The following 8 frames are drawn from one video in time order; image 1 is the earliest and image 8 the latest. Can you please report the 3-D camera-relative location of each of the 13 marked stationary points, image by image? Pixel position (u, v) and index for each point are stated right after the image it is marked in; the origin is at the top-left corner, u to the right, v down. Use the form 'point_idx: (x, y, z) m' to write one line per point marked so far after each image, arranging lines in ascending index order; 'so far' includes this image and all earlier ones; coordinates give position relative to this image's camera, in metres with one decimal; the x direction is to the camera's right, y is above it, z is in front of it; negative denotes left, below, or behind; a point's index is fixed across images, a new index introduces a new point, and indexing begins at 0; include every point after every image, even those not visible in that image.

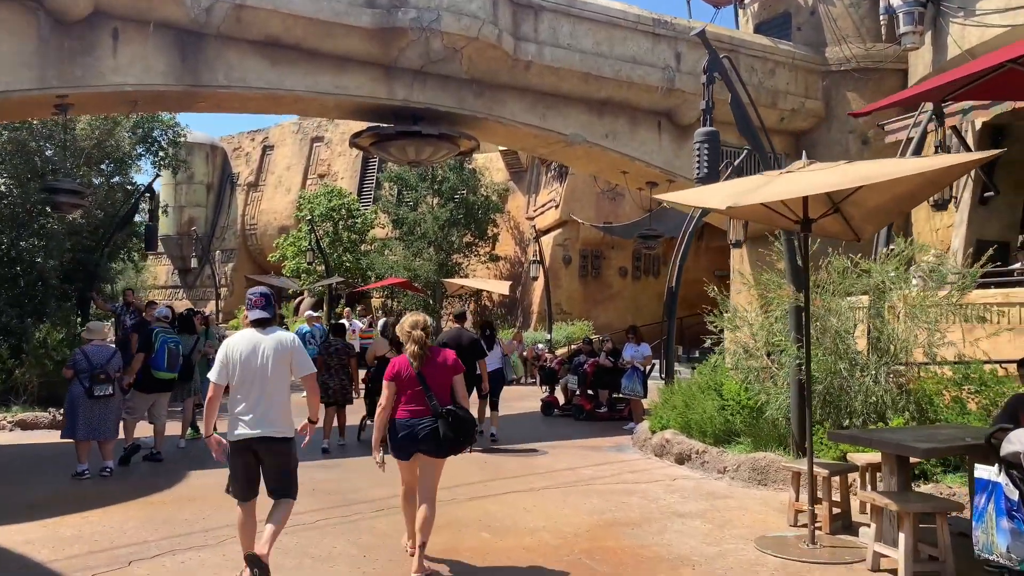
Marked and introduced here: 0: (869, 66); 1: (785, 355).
0: (+6.1, +3.8, +13.8) m
1: (+2.4, -0.6, +7.1) m
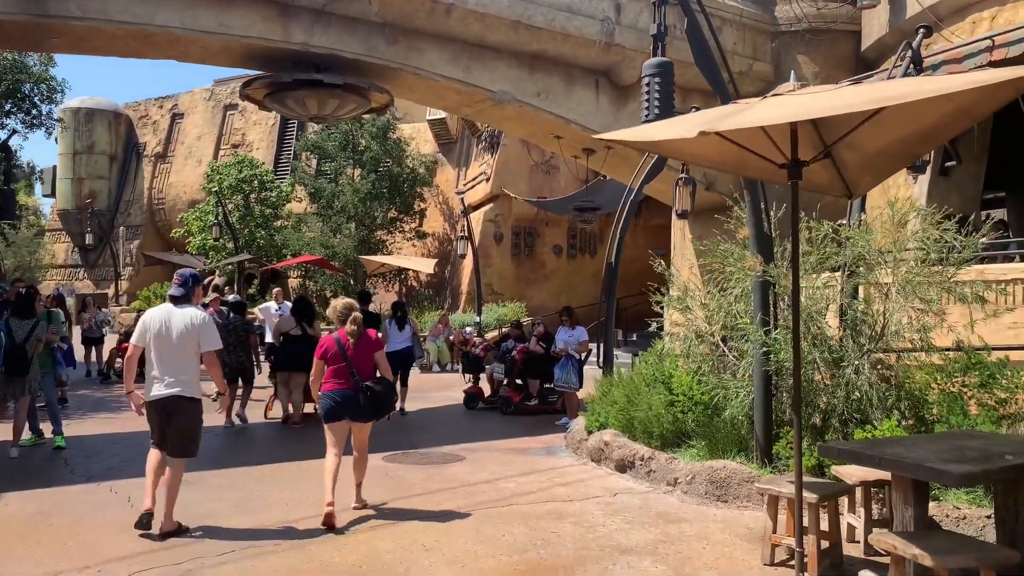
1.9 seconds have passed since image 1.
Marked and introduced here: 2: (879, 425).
0: (+4.9, +4.2, +12.8) m
1: (+1.7, -0.4, +5.9) m
2: (+2.4, -0.9, +5.2) m
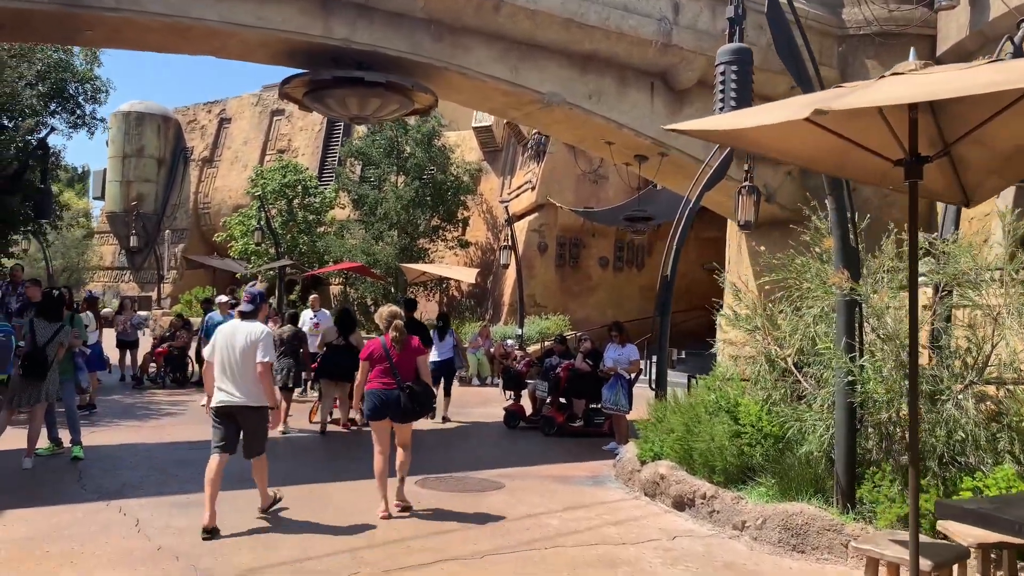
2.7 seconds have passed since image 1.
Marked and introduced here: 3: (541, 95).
0: (+5.7, +3.9, +12.0) m
1: (+2.0, -0.5, +5.2) m
2: (+2.6, -1.0, +4.5) m
3: (+0.4, +2.4, +10.2) m
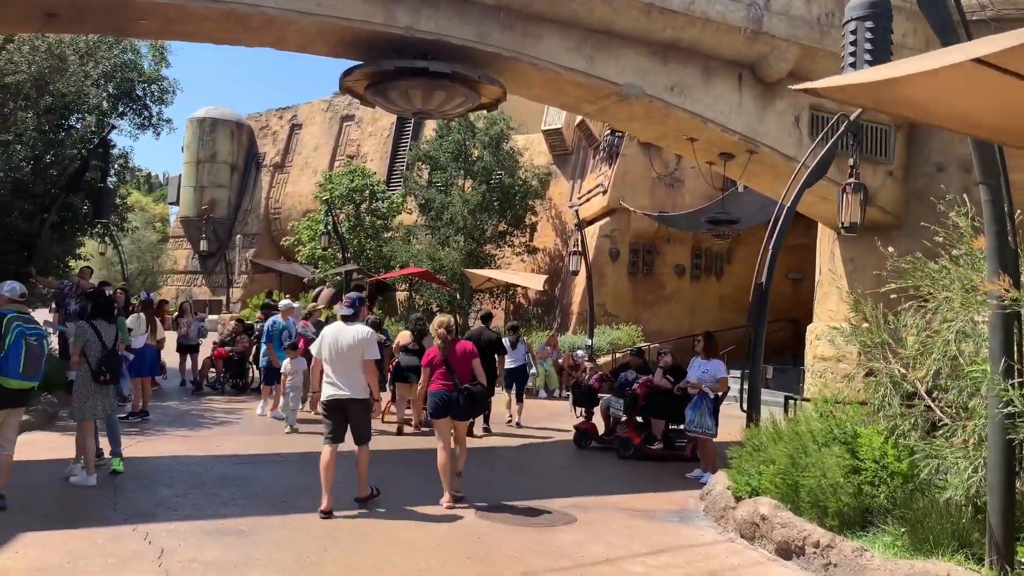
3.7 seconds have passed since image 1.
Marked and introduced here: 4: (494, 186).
0: (+6.7, +3.7, +10.8) m
1: (+2.5, -0.6, +4.3) m
2: (+3.0, -1.1, +3.5) m
3: (+1.3, +2.4, +9.4) m
4: (-0.4, +2.5, +19.4) m
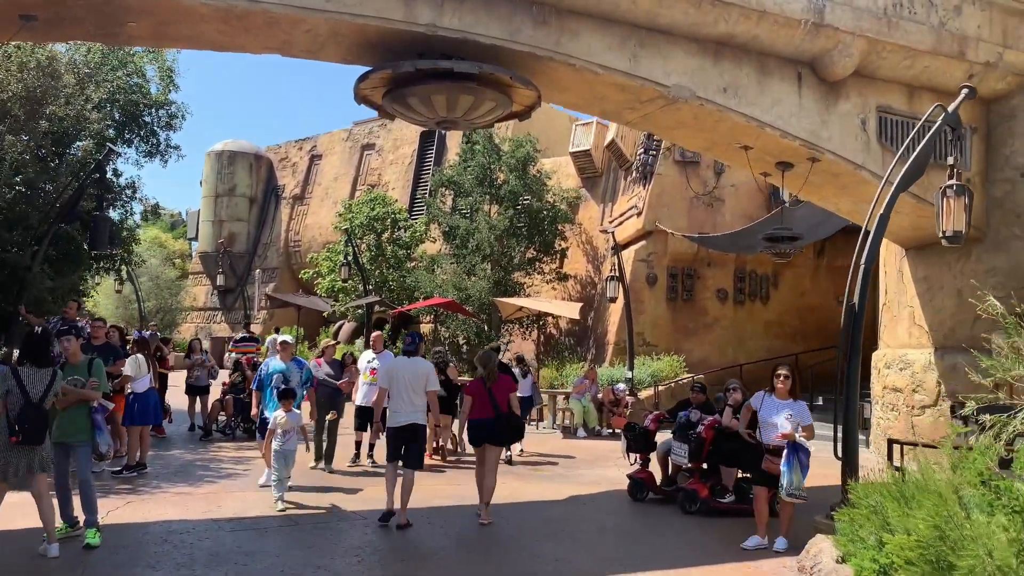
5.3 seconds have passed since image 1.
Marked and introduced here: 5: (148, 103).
0: (+7.1, +3.5, +9.7) m
1: (+2.7, -0.6, +3.1) m
2: (+3.3, -1.1, +2.3) m
3: (+1.6, +2.1, +8.4) m
4: (+0.2, +1.8, +18.5) m
5: (-6.0, +3.0, +13.2) m
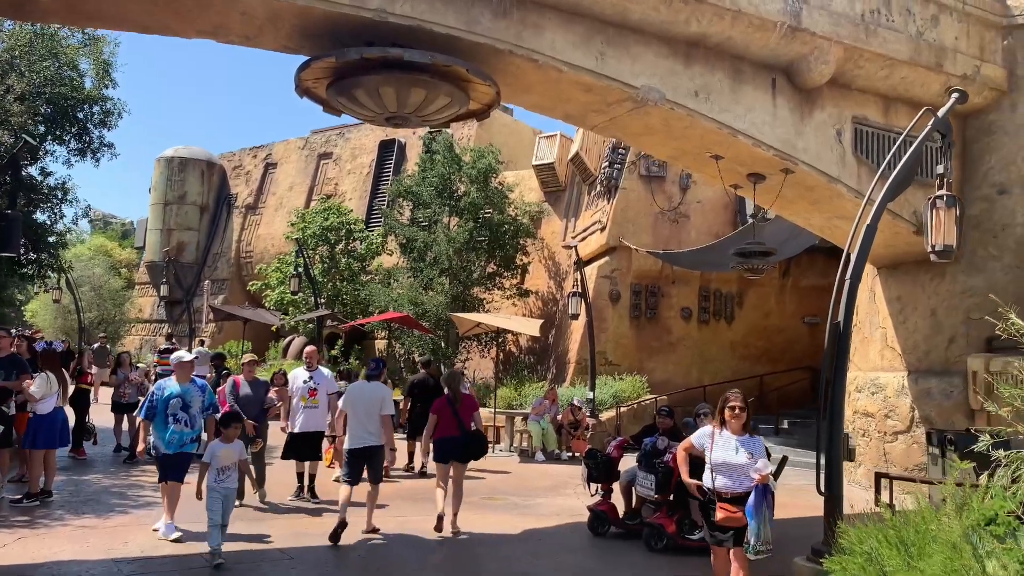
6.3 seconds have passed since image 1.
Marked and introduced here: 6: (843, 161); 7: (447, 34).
0: (+6.6, +3.2, +9.4) m
1: (+2.5, -0.7, +2.6) m
2: (+3.1, -1.1, +1.8) m
3: (+1.2, +1.9, +7.8) m
4: (-0.7, +1.4, +17.8) m
5: (-6.6, +2.9, +12.3) m
6: (+3.7, +1.4, +8.9) m
7: (-0.6, +2.2, +6.9) m
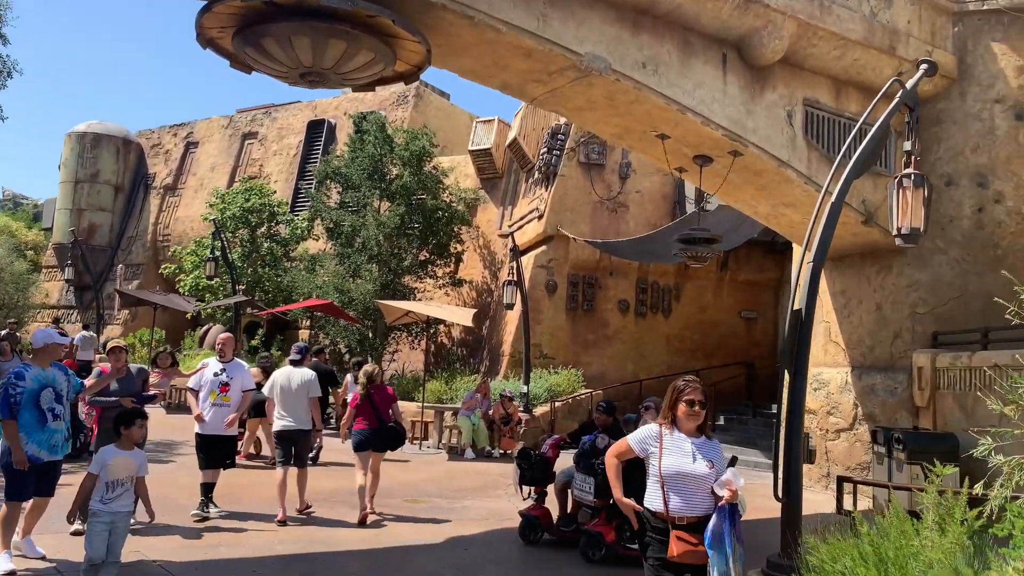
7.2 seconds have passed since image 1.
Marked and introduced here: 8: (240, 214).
0: (+5.9, +3.3, +9.2) m
1: (+2.3, -0.6, +2.1) m
2: (+2.9, -1.1, +1.3) m
3: (+0.6, +2.1, +7.2) m
4: (-2.1, +1.7, +17.0) m
5: (-7.5, +3.2, +11.0) m
6: (+3.0, +1.5, +8.5) m
7: (-1.1, +2.4, +6.1) m
8: (-6.4, +1.7, +18.8) m
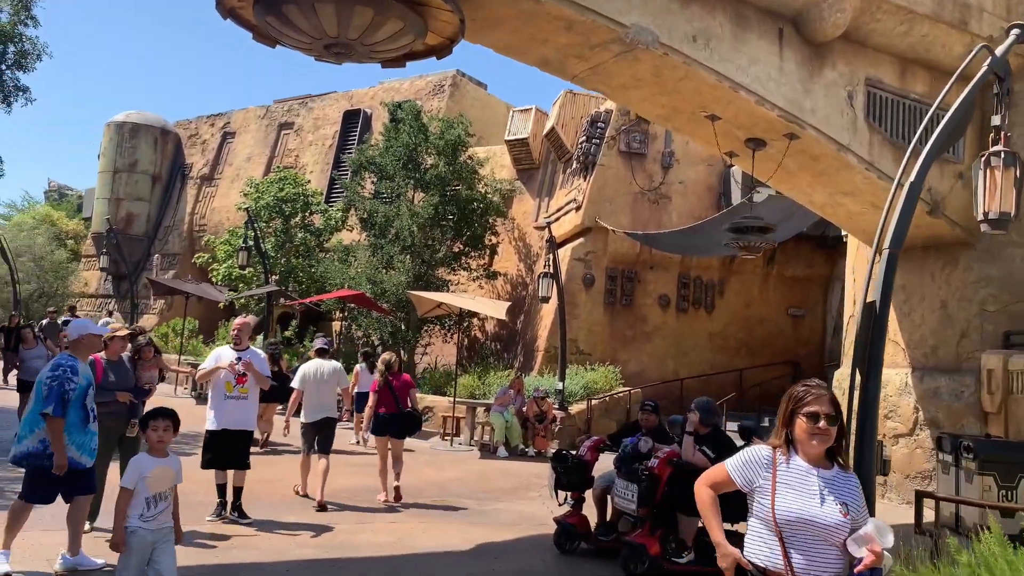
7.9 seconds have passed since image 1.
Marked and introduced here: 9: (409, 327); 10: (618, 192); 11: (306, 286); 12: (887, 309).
0: (+6.3, +3.3, +8.4) m
1: (+2.4, -0.6, +1.5) m
2: (+2.9, -1.0, +0.7) m
3: (+0.9, +2.1, +6.7) m
4: (-1.3, +1.9, +16.6) m
5: (-7.0, +3.4, +10.8) m
6: (+3.4, +1.6, +7.9) m
7: (-0.8, +2.5, +5.7) m
8: (-5.5, +2.0, +18.6) m
9: (-2.1, -0.8, +16.2) m
10: (+2.0, +1.8, +15.3) m
11: (-4.6, 0.0, +18.1) m
12: (+2.1, -0.1, +4.4) m
